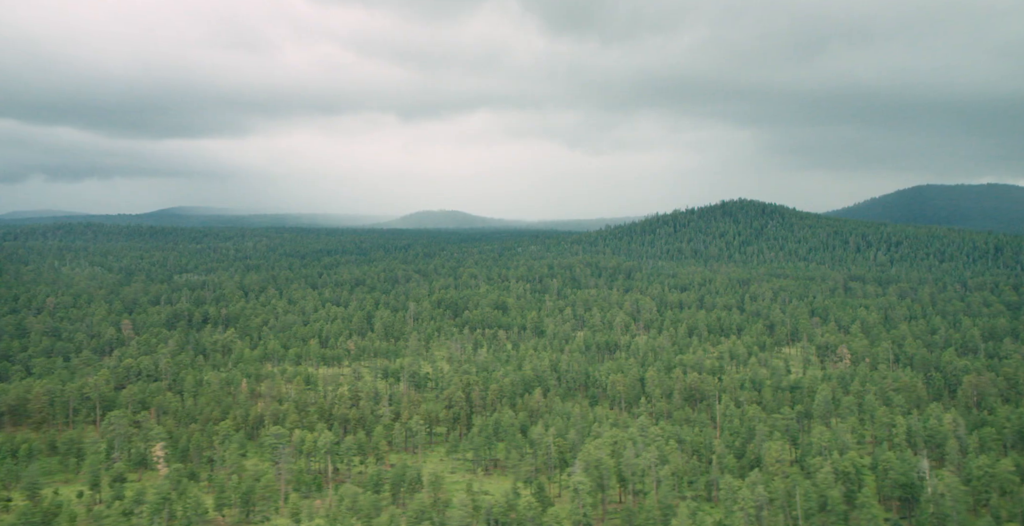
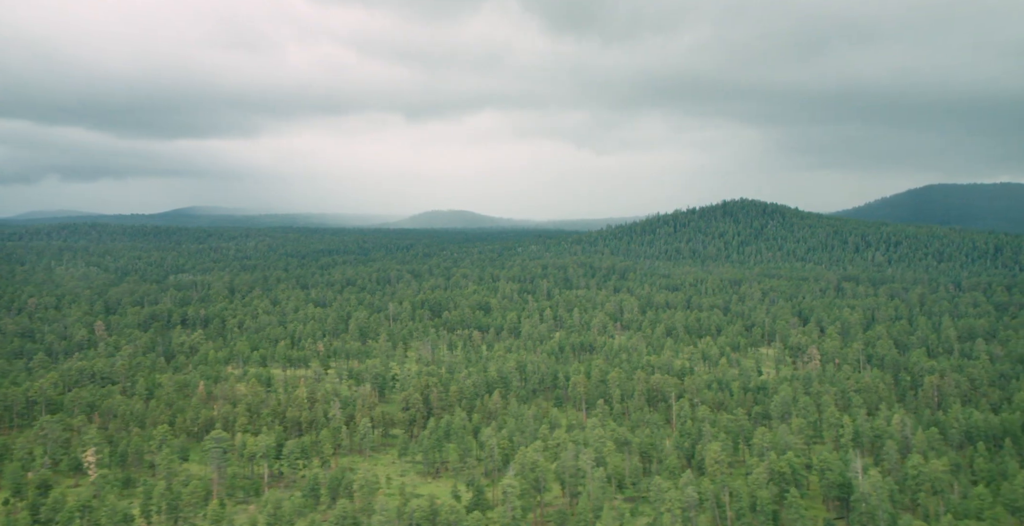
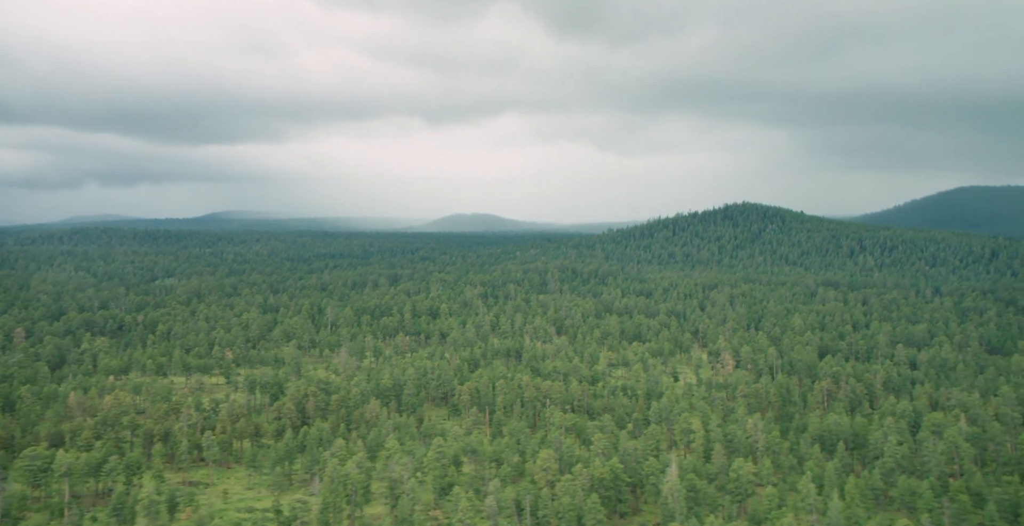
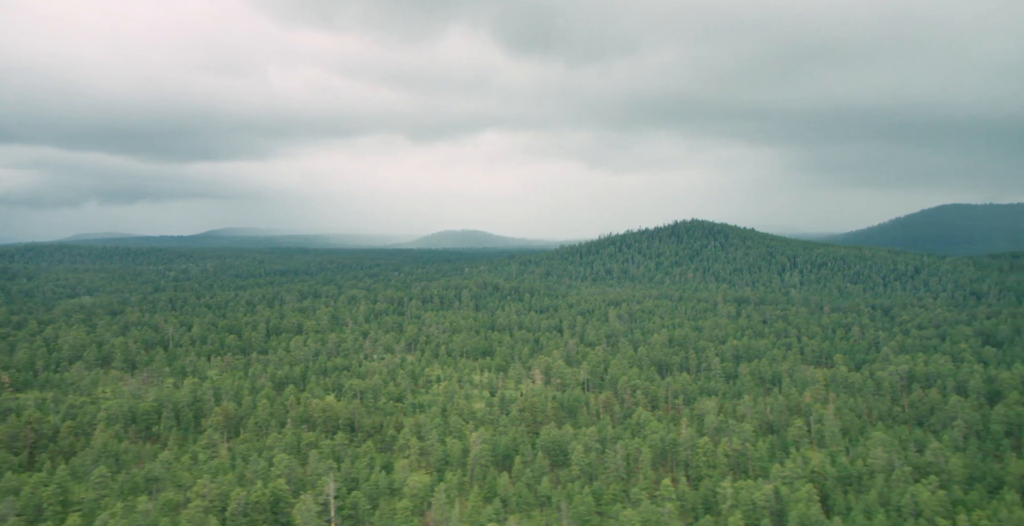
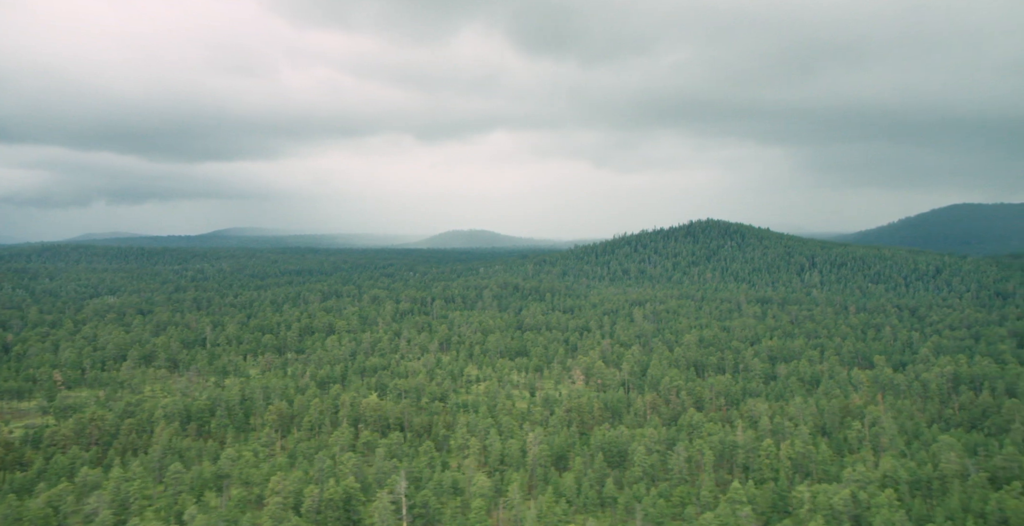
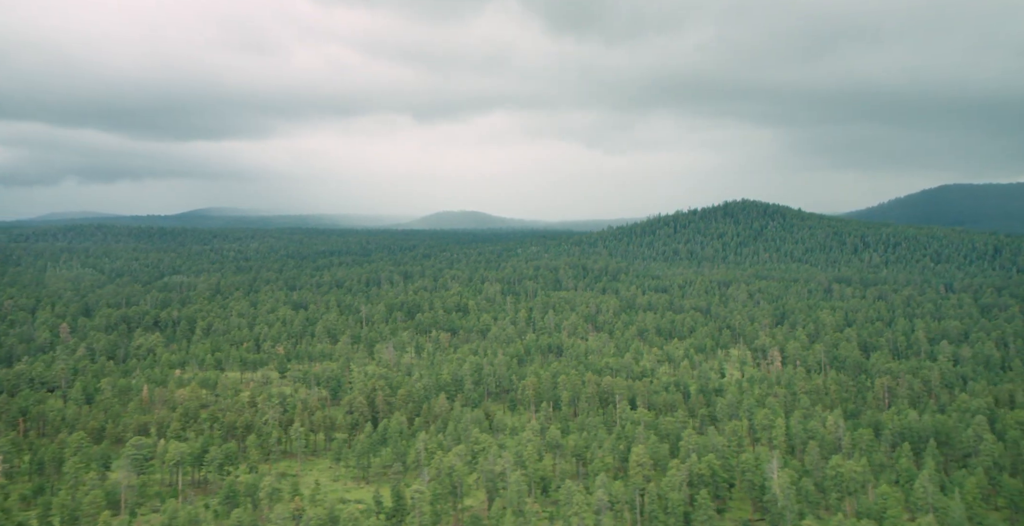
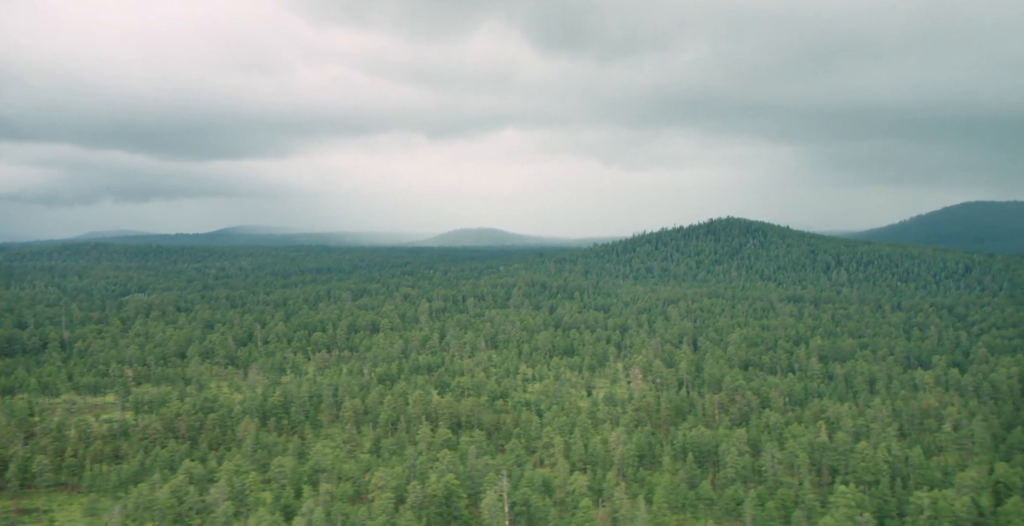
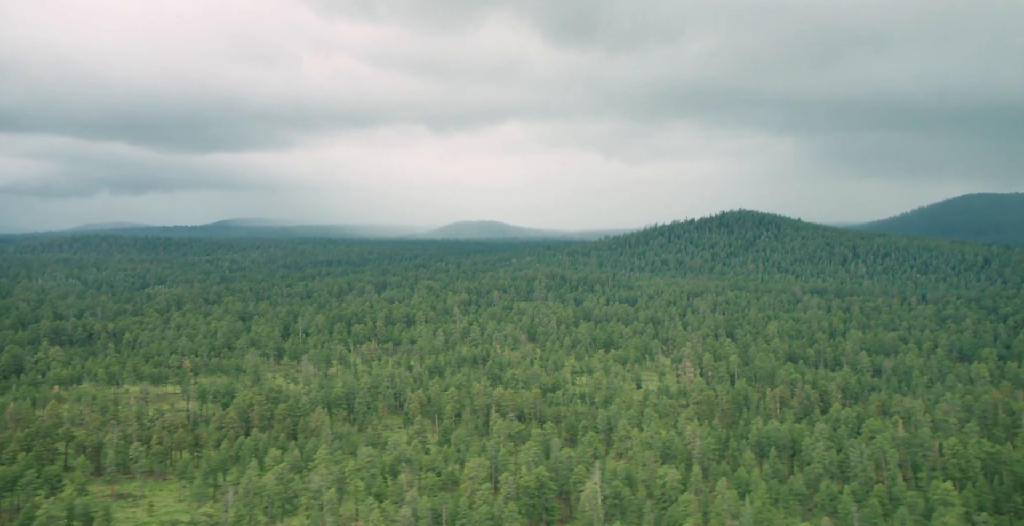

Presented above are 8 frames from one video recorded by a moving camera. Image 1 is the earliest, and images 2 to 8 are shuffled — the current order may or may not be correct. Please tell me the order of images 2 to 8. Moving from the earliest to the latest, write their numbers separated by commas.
2, 6, 3, 8, 7, 5, 4
